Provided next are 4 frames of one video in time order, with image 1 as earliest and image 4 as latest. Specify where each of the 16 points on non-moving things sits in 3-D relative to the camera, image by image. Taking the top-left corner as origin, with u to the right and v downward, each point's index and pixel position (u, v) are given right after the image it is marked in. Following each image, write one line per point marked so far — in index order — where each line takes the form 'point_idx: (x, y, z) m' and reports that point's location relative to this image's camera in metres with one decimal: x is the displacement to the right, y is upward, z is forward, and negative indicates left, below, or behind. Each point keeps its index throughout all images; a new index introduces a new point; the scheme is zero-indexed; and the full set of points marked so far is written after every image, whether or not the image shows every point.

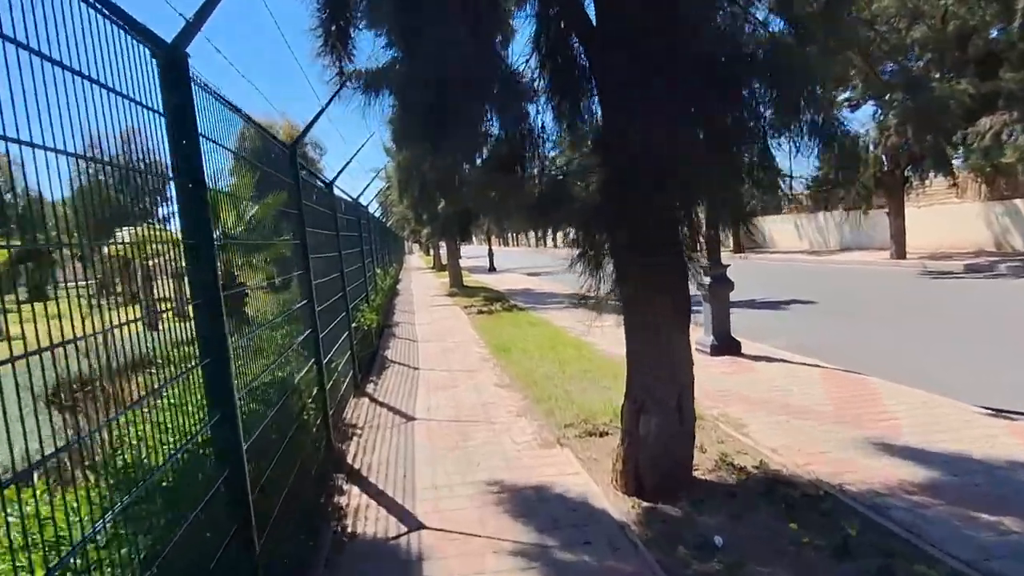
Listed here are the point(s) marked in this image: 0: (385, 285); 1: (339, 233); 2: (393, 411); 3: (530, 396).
0: (-2.8, +0.1, +15.7) m
1: (-2.2, +0.7, +9.4) m
2: (-1.1, -1.1, +6.7) m
3: (+0.2, -1.0, +6.8) m
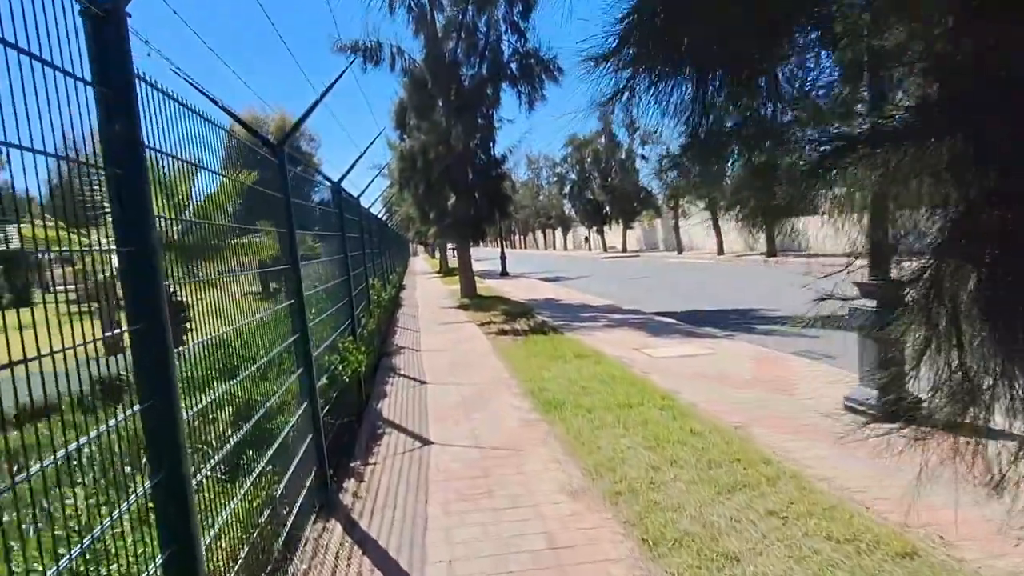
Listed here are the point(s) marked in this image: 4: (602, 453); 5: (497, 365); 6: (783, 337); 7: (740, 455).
0: (-2.2, -0.2, +12.6) m
1: (-1.8, +0.5, +6.3) m
2: (-0.6, -1.4, +3.6) m
3: (+0.6, -1.2, +3.7) m
4: (+0.6, -1.2, +5.1) m
5: (-0.2, -1.0, +9.3) m
6: (+4.3, -0.8, +11.3) m
7: (+1.5, -1.1, +4.8) m
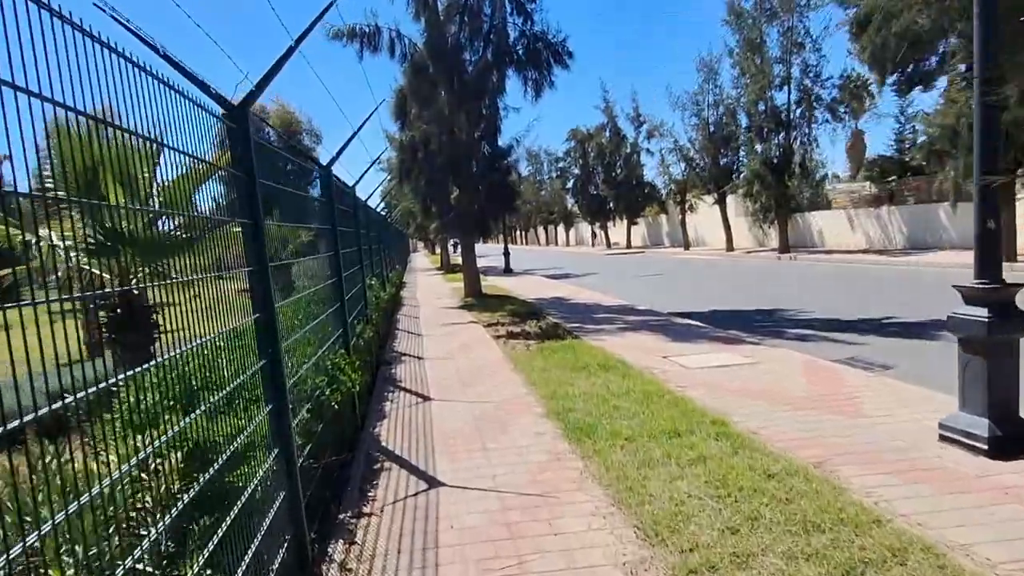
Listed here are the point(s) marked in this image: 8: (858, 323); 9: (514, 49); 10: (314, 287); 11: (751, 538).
0: (-2.1, -0.2, +11.5) m
1: (-1.6, +0.4, +5.2) m
2: (-0.5, -1.4, +2.5) m
3: (+0.8, -1.3, +2.6) m
4: (+0.8, -1.2, +4.0) m
5: (0.0, -1.0, +8.2) m
6: (+4.4, -0.8, +10.2) m
7: (+1.7, -1.1, +3.7) m
8: (+5.5, -0.6, +11.4) m
9: (0.0, +6.0, +18.2) m
10: (-1.5, 0.0, +5.7) m
11: (+1.2, -1.2, +3.4) m
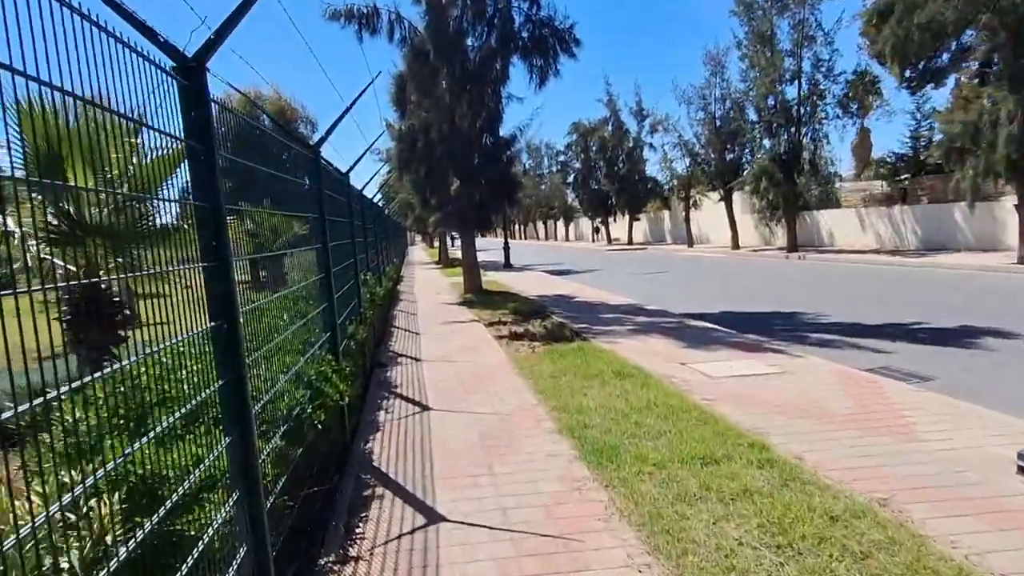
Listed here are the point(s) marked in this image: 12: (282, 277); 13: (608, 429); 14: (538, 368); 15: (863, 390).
0: (-2.0, -0.1, +10.8) m
1: (-1.5, +0.5, +4.5) m
2: (-0.4, -1.4, +1.8) m
3: (+0.9, -1.3, +1.9) m
4: (+0.9, -1.2, +3.3) m
5: (0.0, -1.0, +7.5) m
6: (+4.5, -0.8, +9.6) m
7: (+1.8, -1.2, +3.0) m
8: (+5.5, -0.6, +10.7) m
9: (+0.2, +6.1, +17.4) m
10: (-1.5, 0.0, +5.0) m
11: (+1.2, -1.2, +2.7) m
12: (-1.4, +0.1, +4.6) m
13: (+0.7, -1.1, +5.5) m
14: (+0.3, -0.9, +8.0) m
15: (+3.4, -1.0, +6.9) m
